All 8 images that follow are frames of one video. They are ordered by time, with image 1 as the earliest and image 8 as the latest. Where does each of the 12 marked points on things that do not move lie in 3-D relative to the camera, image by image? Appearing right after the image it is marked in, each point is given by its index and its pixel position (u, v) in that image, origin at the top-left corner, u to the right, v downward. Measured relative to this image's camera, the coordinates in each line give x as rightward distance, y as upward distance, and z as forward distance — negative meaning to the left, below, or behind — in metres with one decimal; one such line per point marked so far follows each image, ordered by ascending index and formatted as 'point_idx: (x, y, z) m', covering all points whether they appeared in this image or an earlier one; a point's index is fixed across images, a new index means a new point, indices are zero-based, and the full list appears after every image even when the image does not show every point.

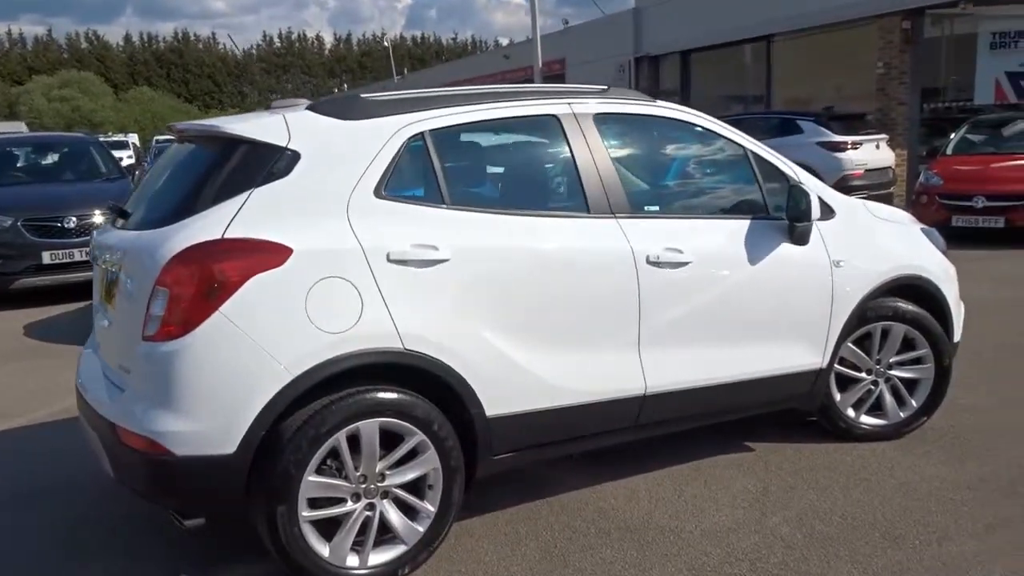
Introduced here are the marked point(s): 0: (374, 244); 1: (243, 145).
0: (-0.6, +0.2, +3.8) m
1: (-1.2, +0.6, +3.8) m
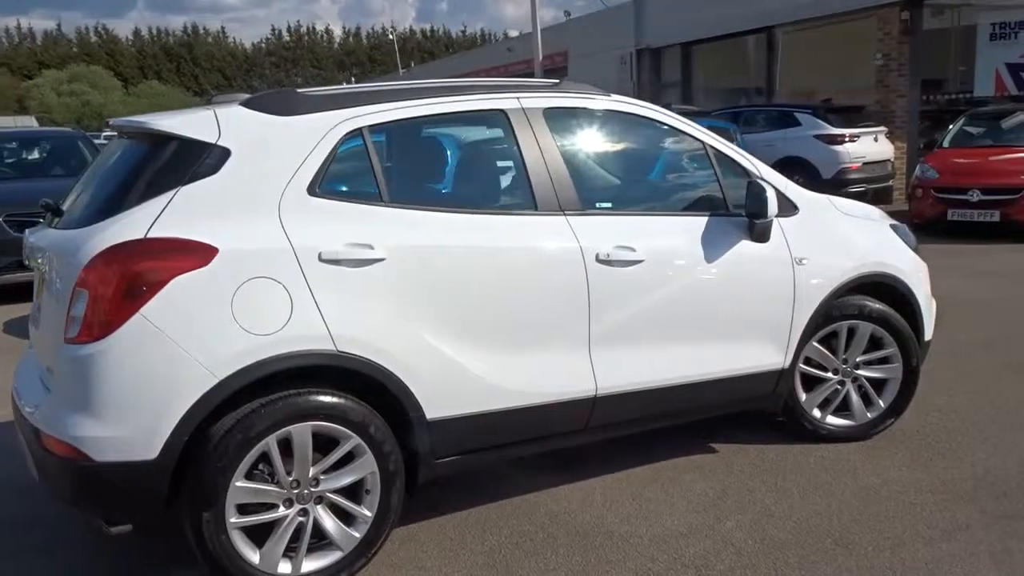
0: (-0.9, +0.2, +3.7) m
1: (-1.5, +0.6, +3.8) m
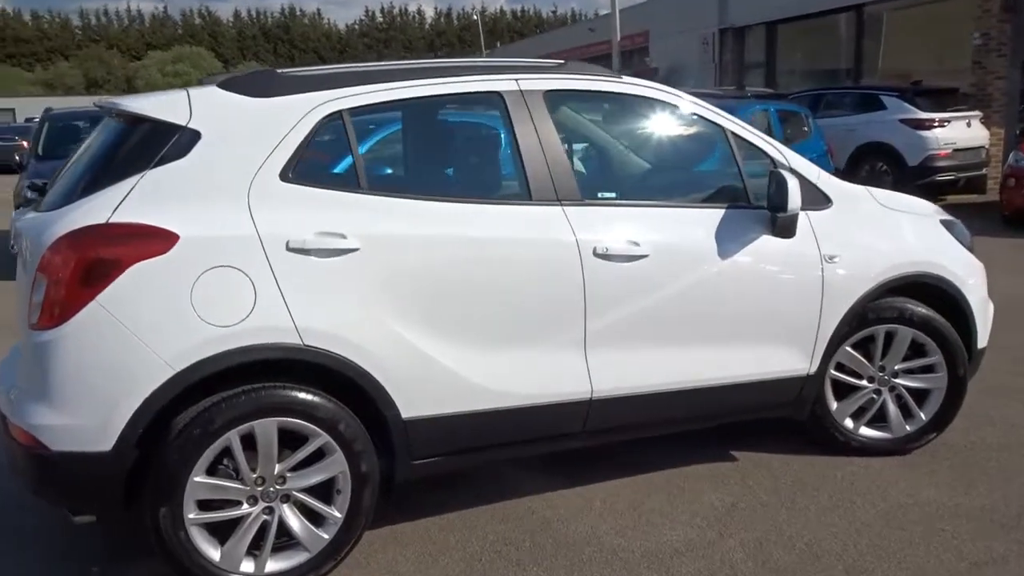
0: (-1.0, +0.2, +3.5) m
1: (-1.5, +0.7, +3.6) m
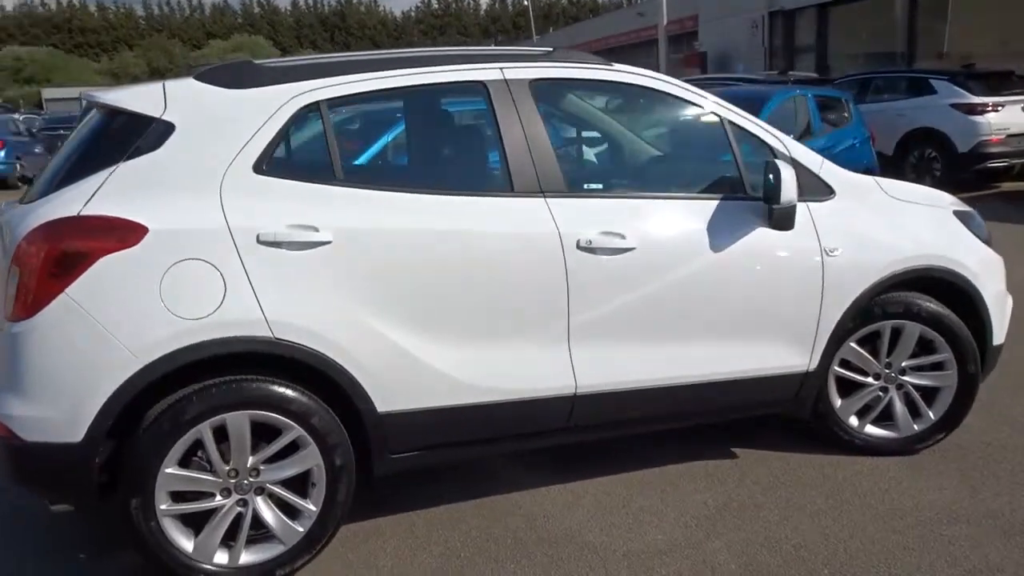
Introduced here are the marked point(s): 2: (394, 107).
0: (-1.1, +0.2, +3.5) m
1: (-1.6, +0.7, +3.7) m
2: (-0.5, +0.8, +3.9) m
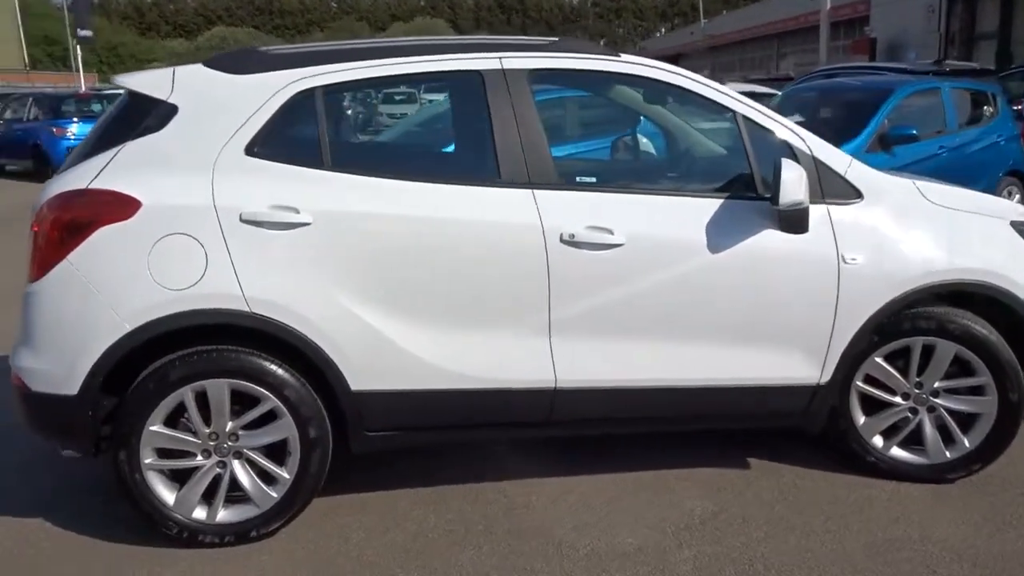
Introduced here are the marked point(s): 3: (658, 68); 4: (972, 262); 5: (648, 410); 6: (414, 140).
0: (-1.2, +0.4, +3.7) m
1: (-1.7, +0.8, +4.0) m
2: (-0.6, +0.9, +4.0) m
3: (+0.7, +1.0, +4.2) m
4: (+2.2, +0.1, +4.2) m
5: (+0.6, -0.6, +4.2) m
6: (-0.5, +0.7, +3.9) m
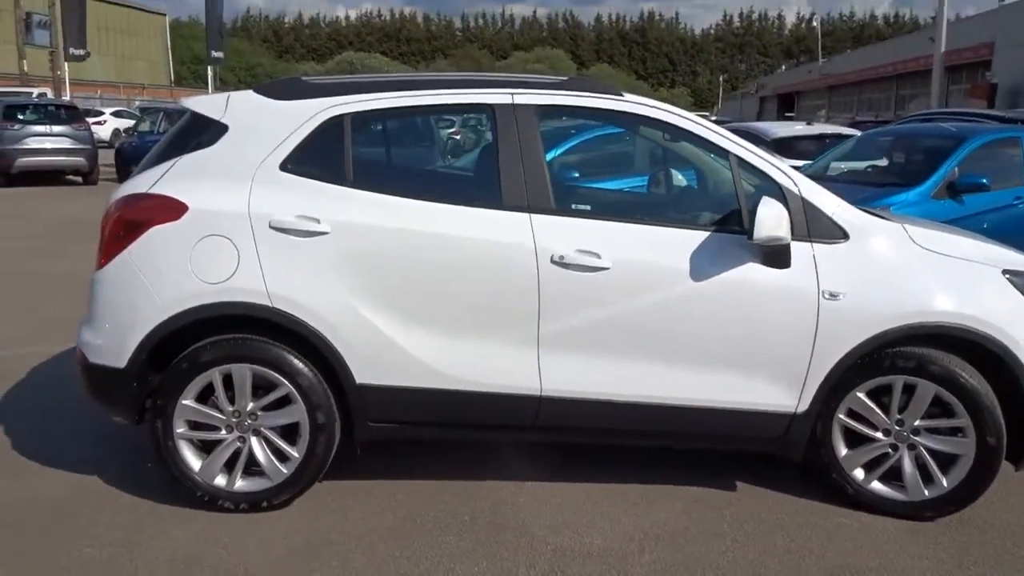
0: (-1.2, +0.4, +4.3) m
1: (-1.6, +0.9, +4.6) m
2: (-0.5, +0.8, +4.5) m
3: (+0.8, +0.9, +4.5) m
4: (+2.2, -0.1, +4.3) m
5: (+0.6, -0.7, +4.5) m
6: (-0.4, +0.6, +4.4) m
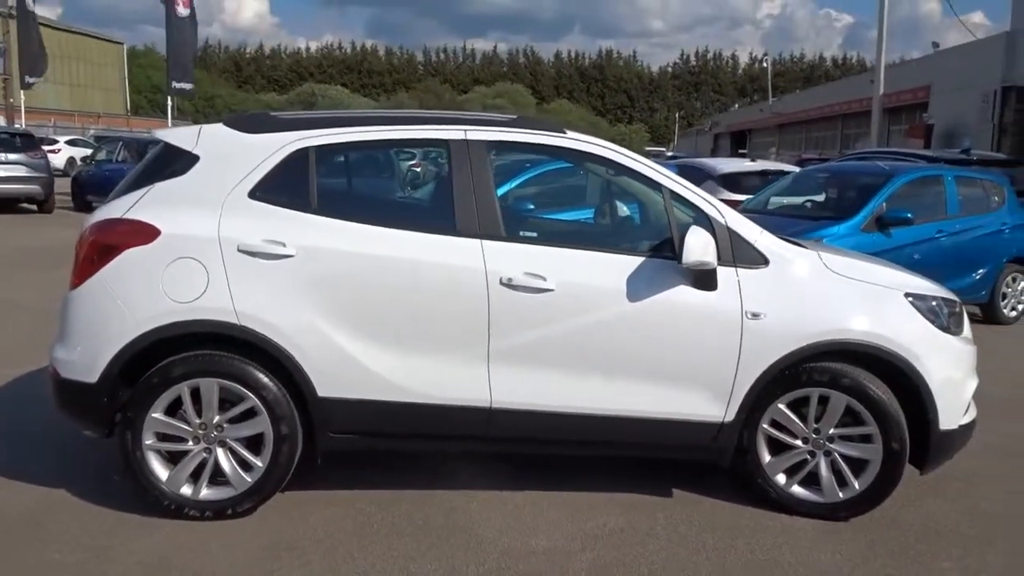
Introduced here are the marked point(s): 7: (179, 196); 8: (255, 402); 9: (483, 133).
0: (-1.5, +0.3, +4.6) m
1: (-1.9, +0.8, +4.9) m
2: (-0.8, +0.7, +4.8) m
3: (+0.5, +0.8, +4.9) m
4: (+1.9, -0.2, +4.8) m
5: (+0.3, -0.8, +4.8) m
6: (-0.7, +0.5, +4.8) m
7: (-1.7, +0.5, +4.7) m
8: (-1.3, -0.6, +4.6) m
9: (-0.2, +0.9, +4.9) m
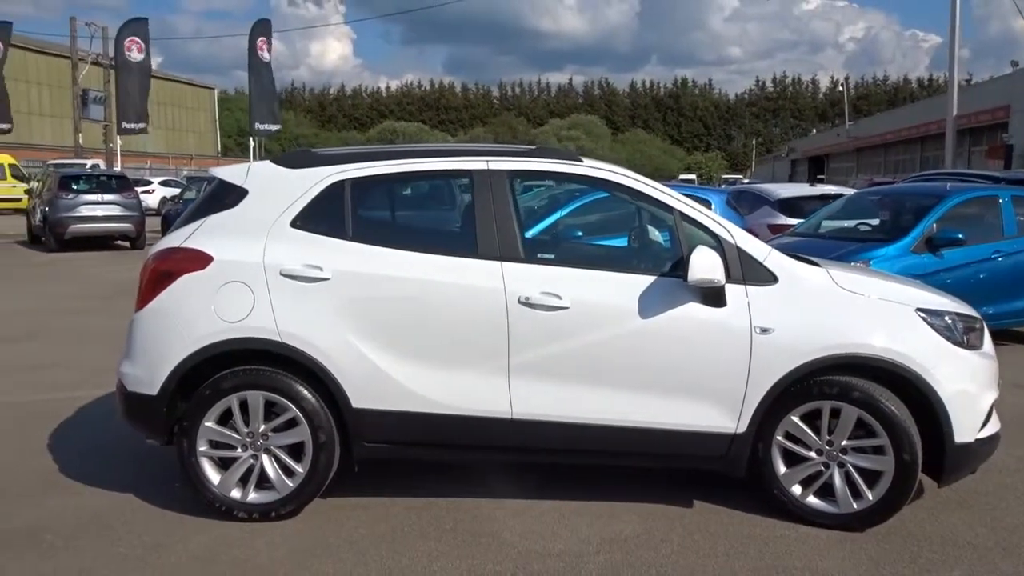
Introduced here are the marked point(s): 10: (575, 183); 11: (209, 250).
0: (-1.4, +0.1, +5.1) m
1: (-1.8, +0.6, +5.4) m
2: (-0.7, +0.6, +5.2) m
3: (+0.6, +0.7, +5.3) m
4: (+2.0, -0.3, +4.9) m
5: (+0.5, -0.9, +5.1) m
6: (-0.6, +0.4, +5.2) m
7: (-1.6, +0.4, +5.2) m
8: (-1.2, -0.7, +5.0) m
9: (0.0, +0.7, +5.3) m
10: (+0.4, +0.6, +5.3) m
11: (-1.7, +0.2, +5.1) m
